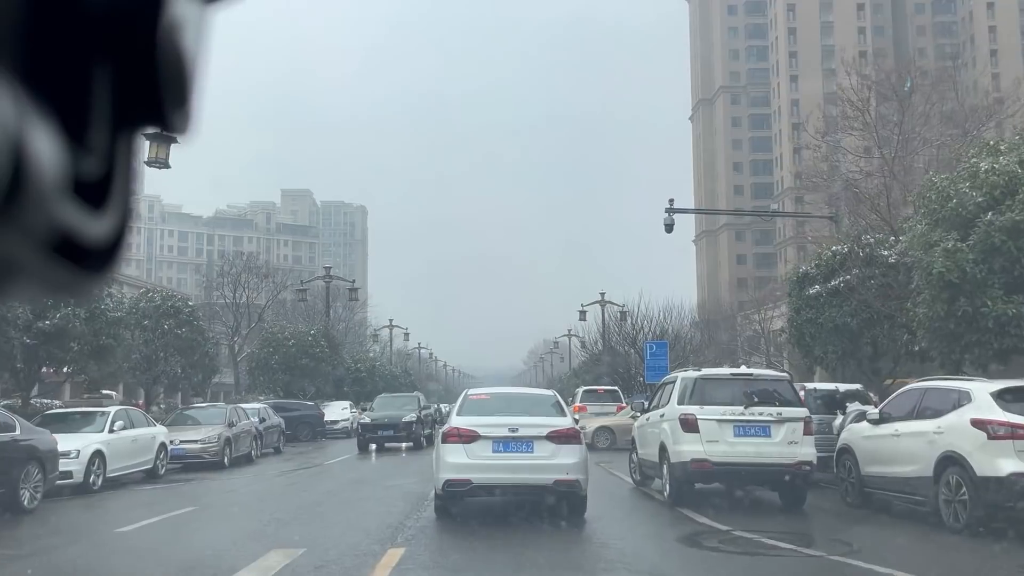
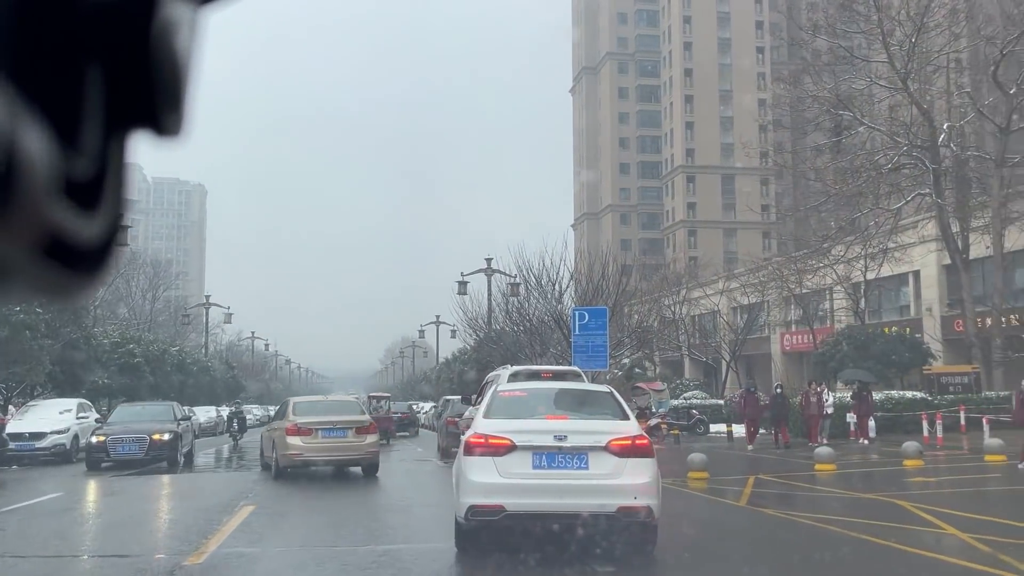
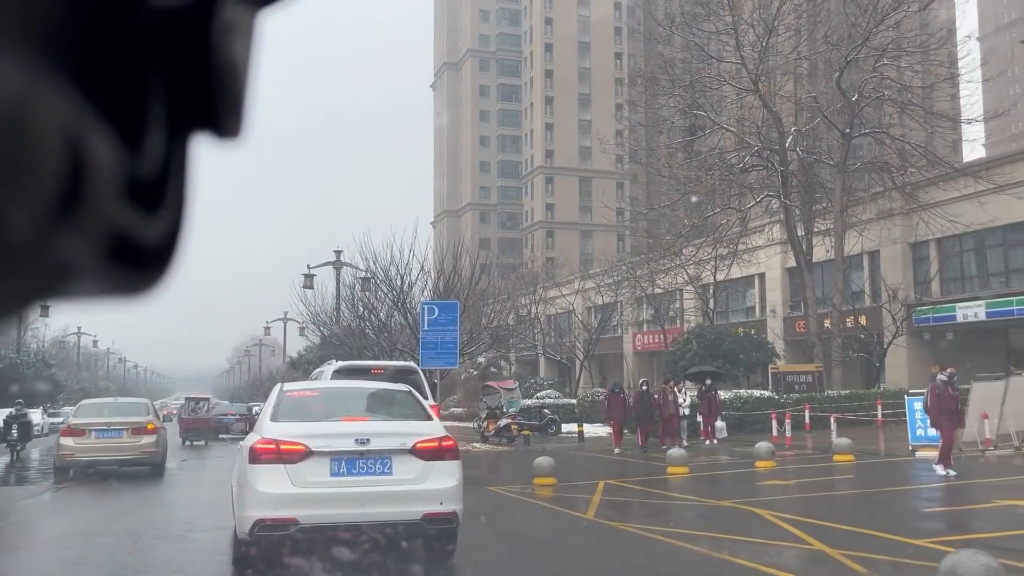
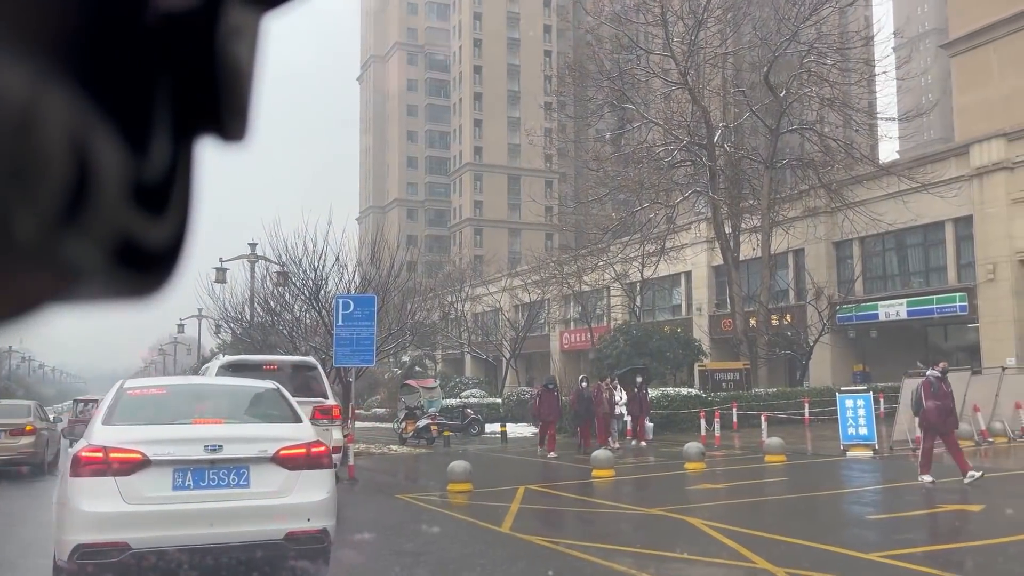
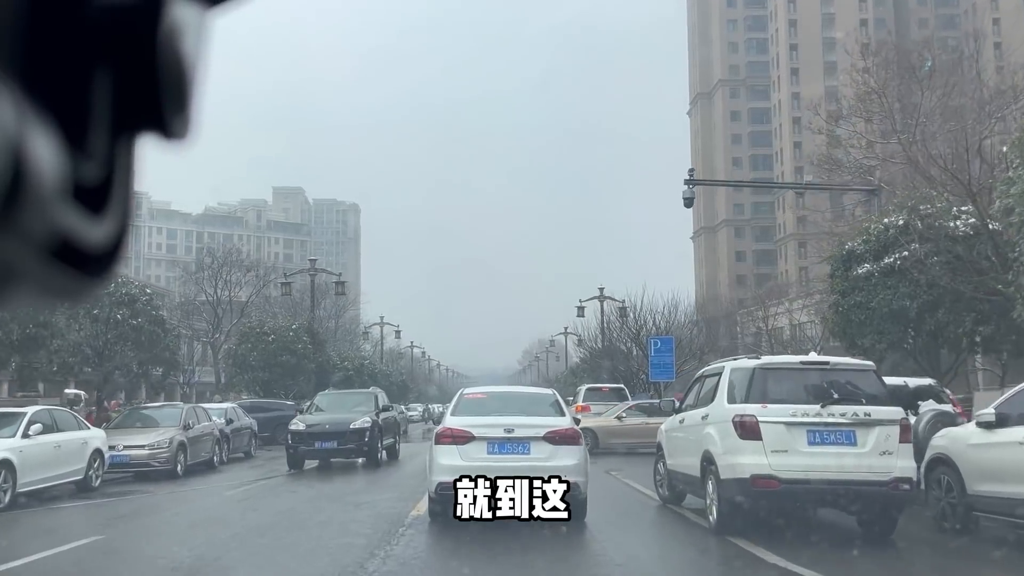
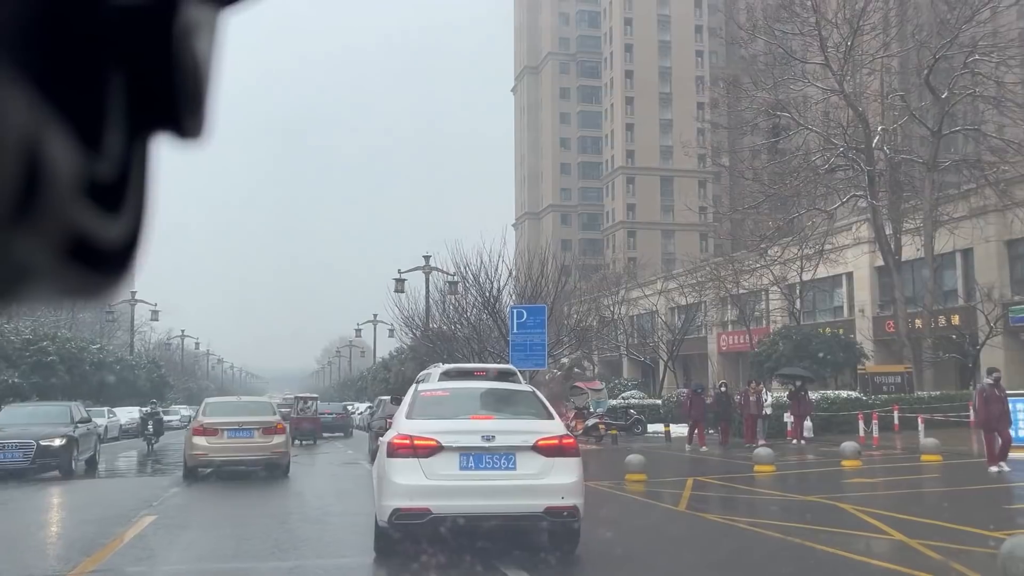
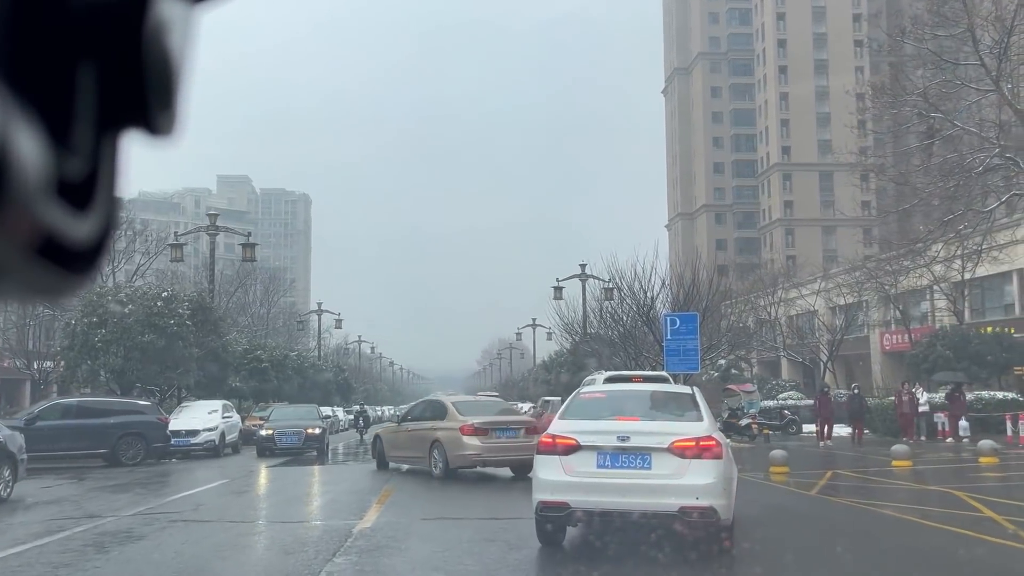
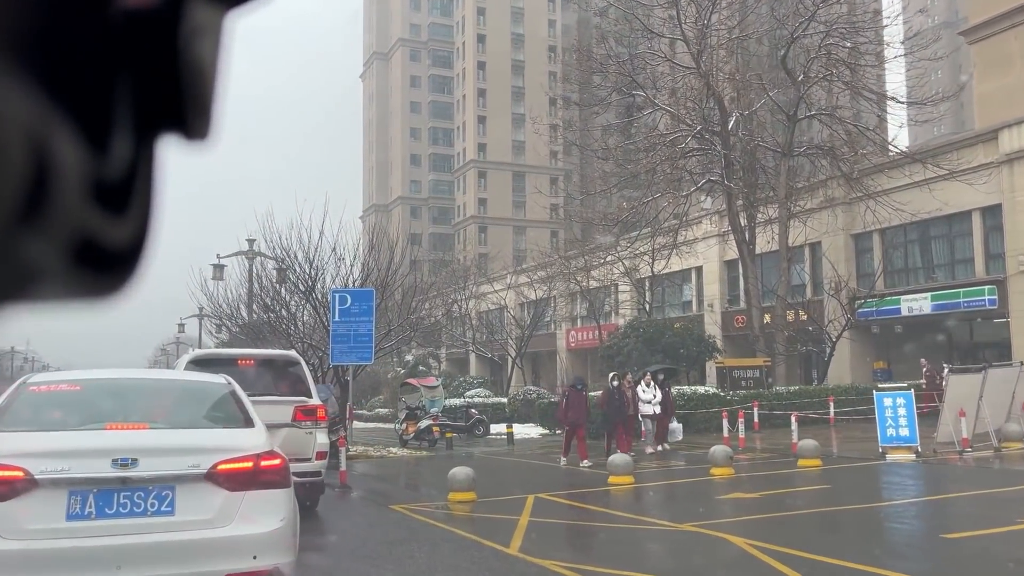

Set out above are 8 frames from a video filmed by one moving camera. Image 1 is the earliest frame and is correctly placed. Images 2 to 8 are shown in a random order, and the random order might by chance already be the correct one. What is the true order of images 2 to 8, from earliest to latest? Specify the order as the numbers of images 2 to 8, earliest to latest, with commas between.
5, 7, 2, 6, 3, 4, 8
